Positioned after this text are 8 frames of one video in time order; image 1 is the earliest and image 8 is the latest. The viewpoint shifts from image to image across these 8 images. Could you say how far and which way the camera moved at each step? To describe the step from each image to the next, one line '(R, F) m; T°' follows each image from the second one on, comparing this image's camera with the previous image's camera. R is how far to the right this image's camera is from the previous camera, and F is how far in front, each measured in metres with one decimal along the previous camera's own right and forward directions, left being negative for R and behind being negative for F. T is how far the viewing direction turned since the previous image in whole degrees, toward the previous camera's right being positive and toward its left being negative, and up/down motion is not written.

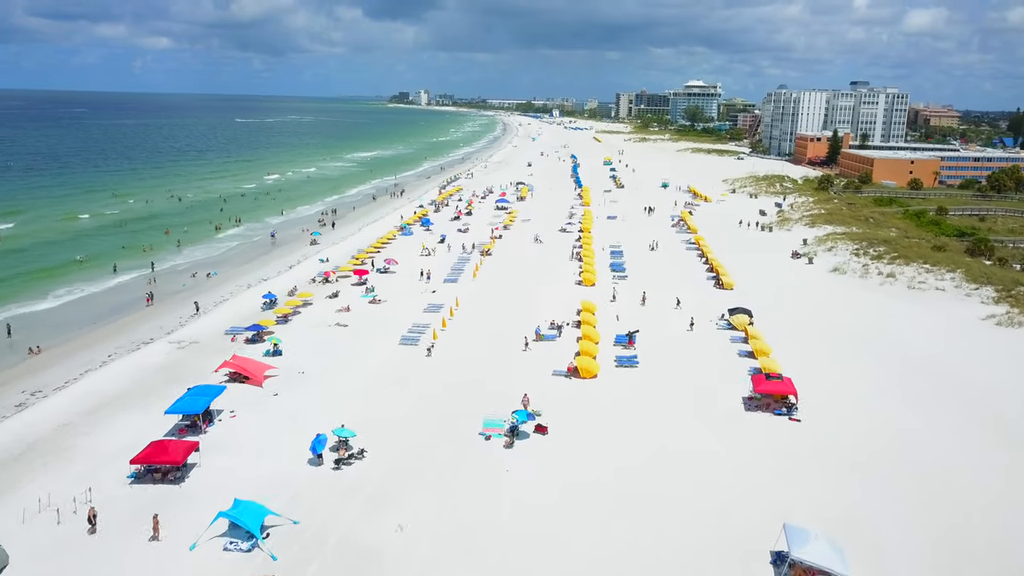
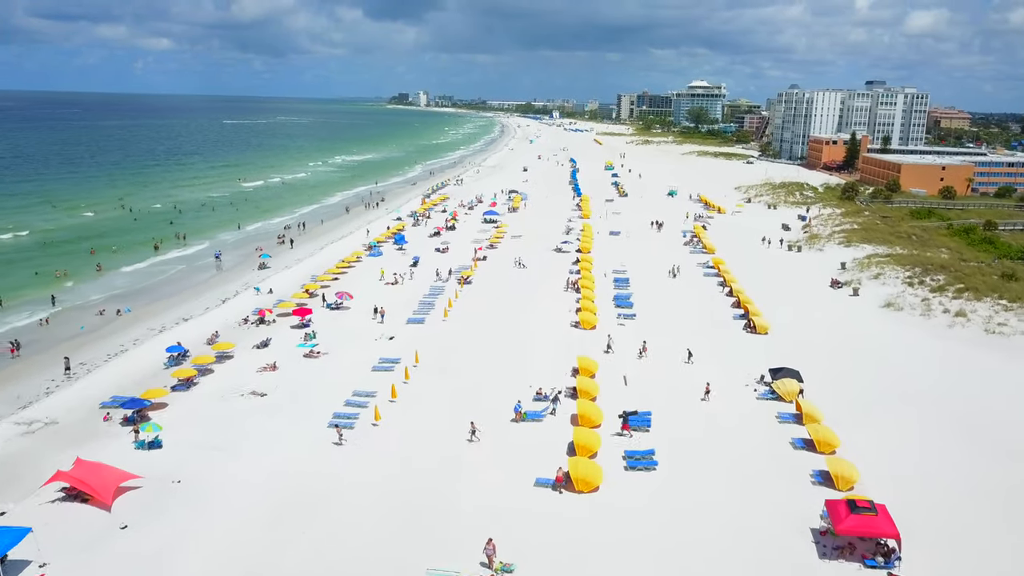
(+0.9, +8.5) m; 0°
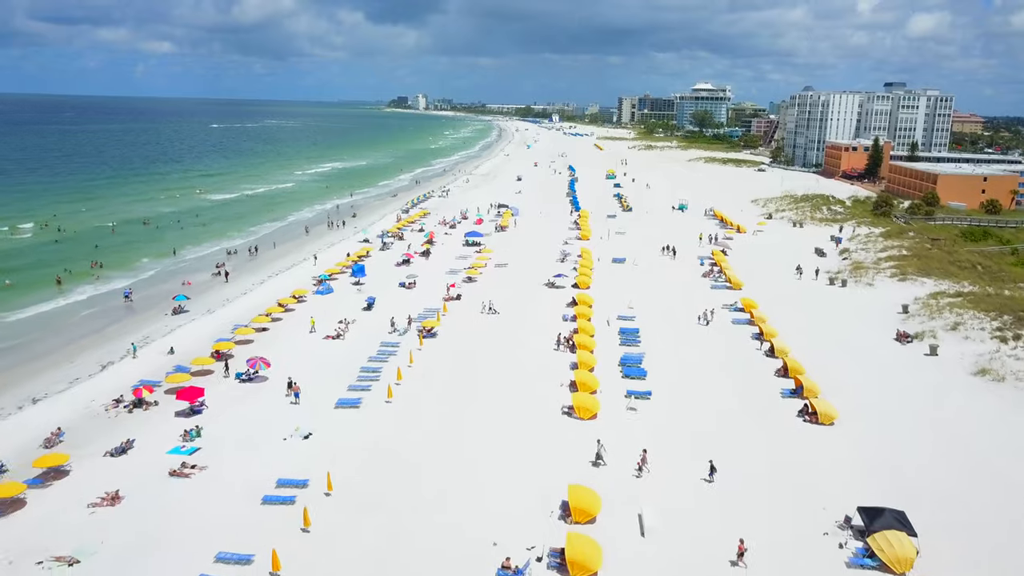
(+1.1, +9.5) m; 0°
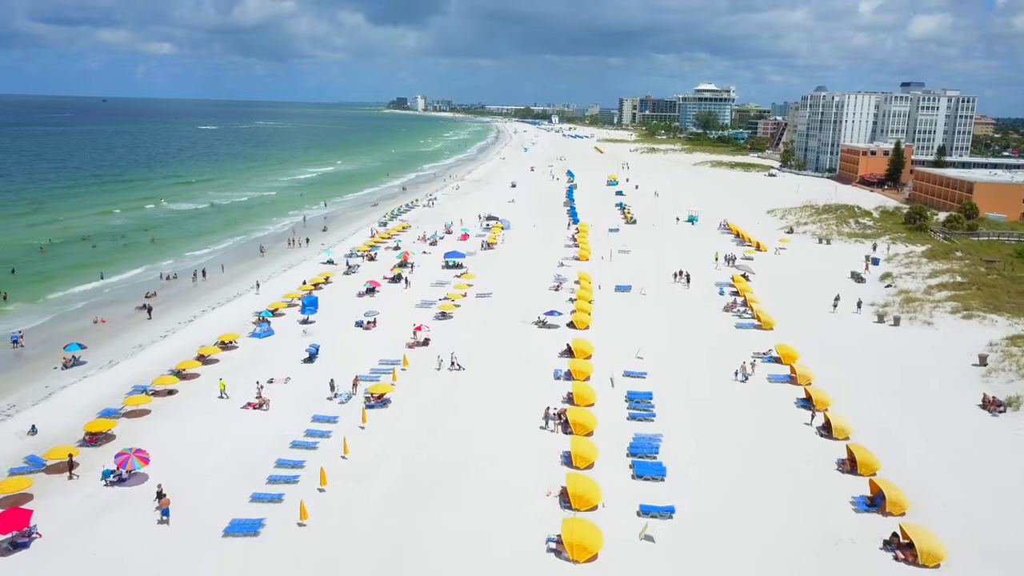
(+0.9, +7.6) m; 0°
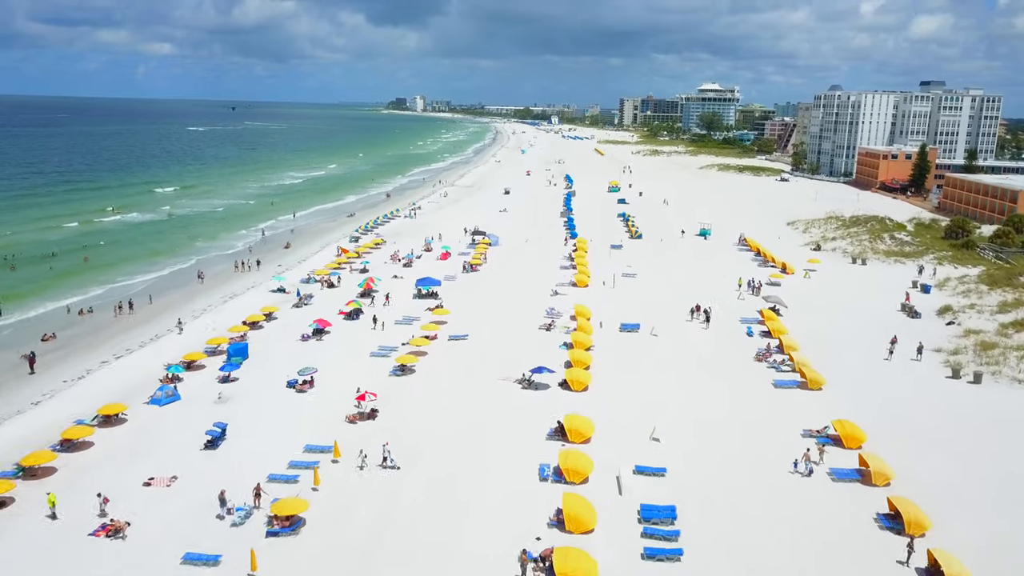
(+0.9, +7.7) m; 0°
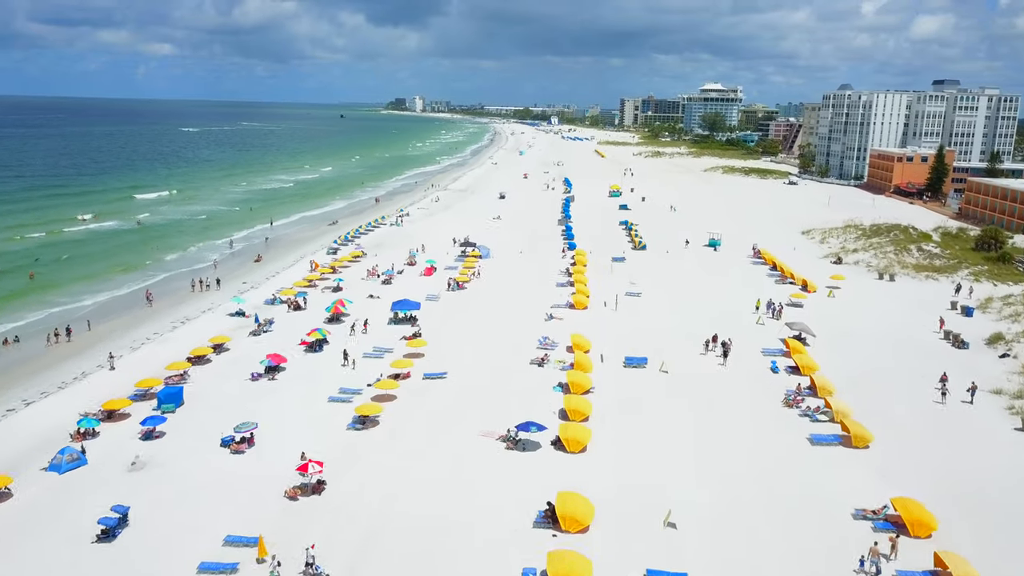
(+0.5, +4.8) m; 0°
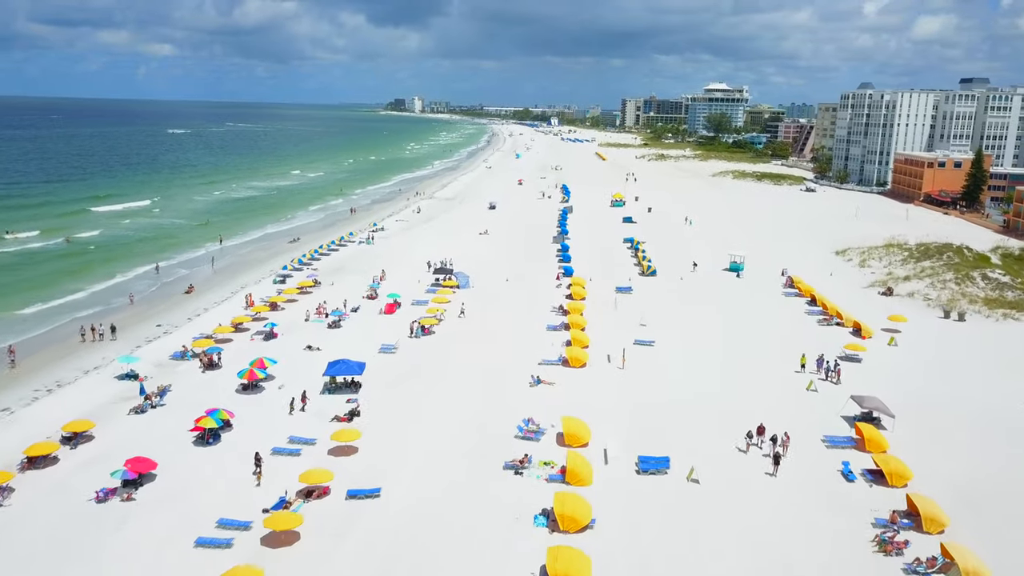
(+1.0, +8.7) m; 0°
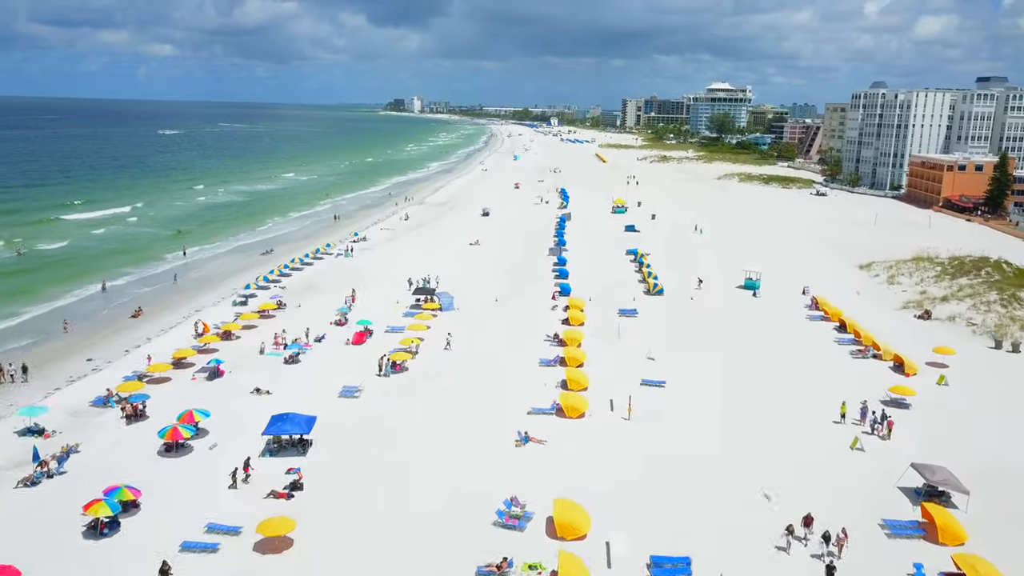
(+0.5, +4.8) m; 0°
